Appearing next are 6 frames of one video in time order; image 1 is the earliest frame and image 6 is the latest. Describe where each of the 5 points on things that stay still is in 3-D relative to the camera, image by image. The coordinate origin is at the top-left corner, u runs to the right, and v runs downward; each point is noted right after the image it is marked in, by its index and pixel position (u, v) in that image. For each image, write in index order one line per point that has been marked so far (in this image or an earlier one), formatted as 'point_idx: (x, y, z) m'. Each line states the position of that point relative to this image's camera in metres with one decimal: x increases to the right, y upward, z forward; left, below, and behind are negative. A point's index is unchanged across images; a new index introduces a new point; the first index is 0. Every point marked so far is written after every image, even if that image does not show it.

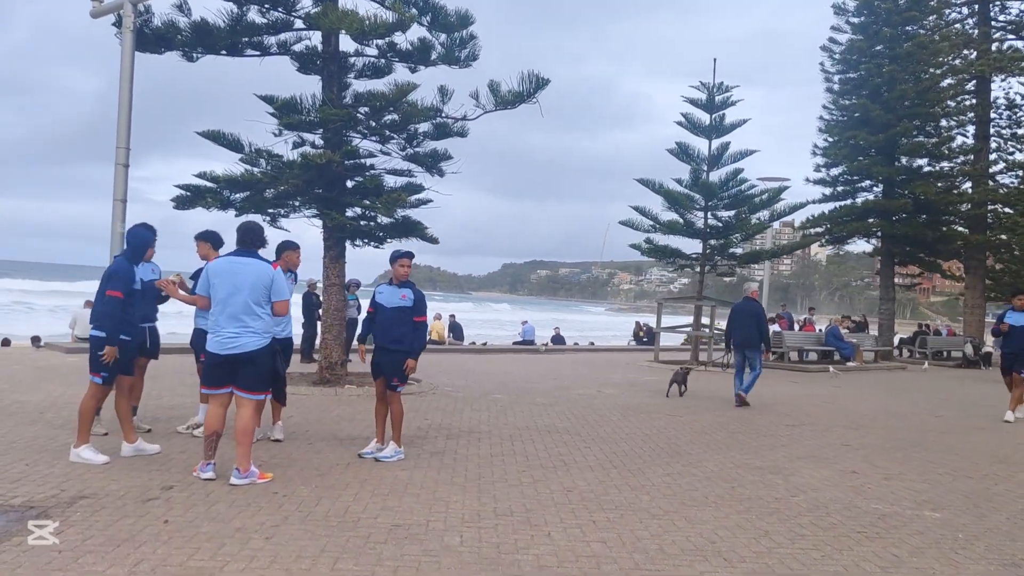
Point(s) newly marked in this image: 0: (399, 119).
0: (-1.7, +2.5, +12.9) m
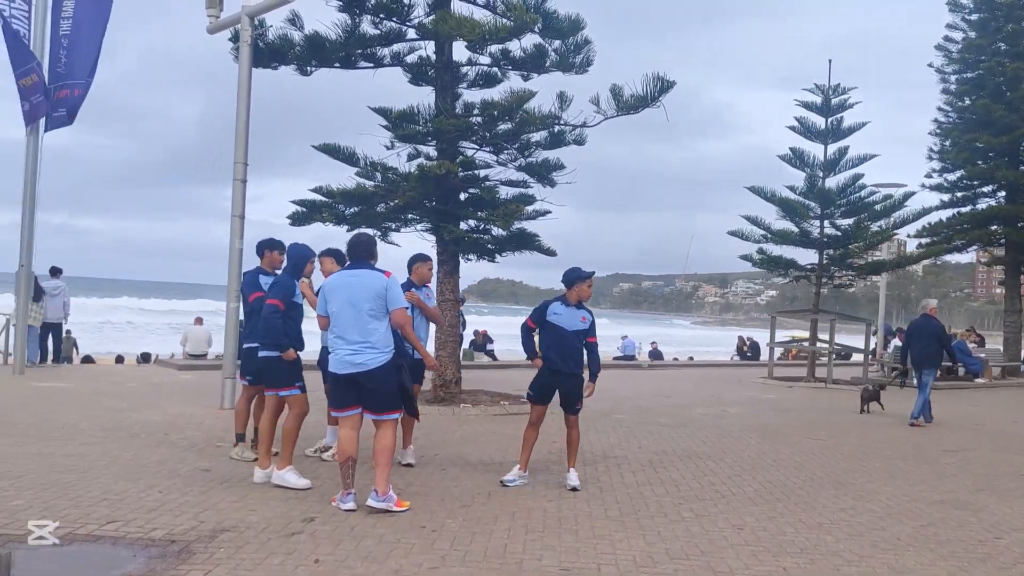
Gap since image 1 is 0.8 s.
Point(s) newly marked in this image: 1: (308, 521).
0: (0.0, +2.3, +12.5) m
1: (-1.4, -1.5, +5.7) m
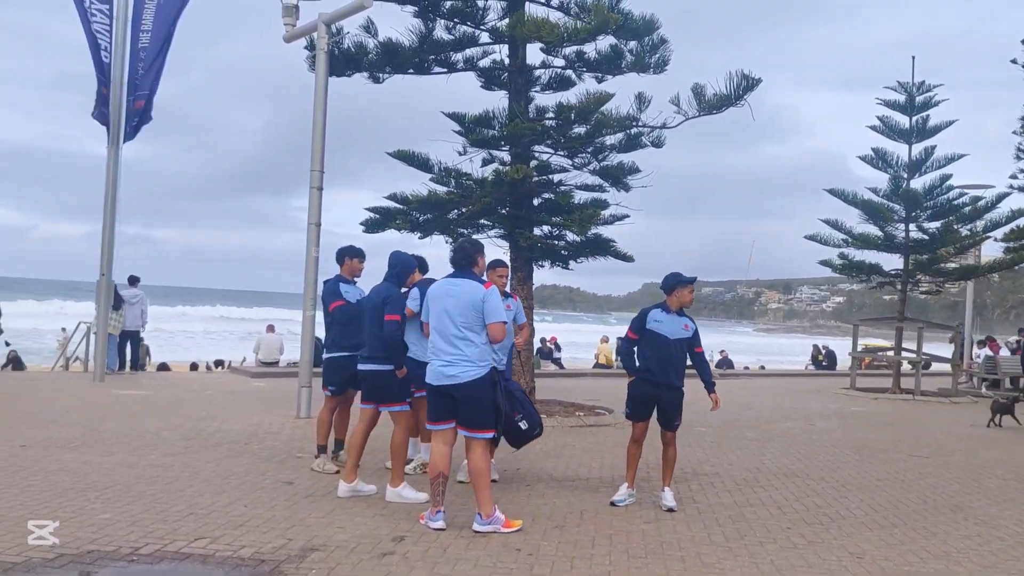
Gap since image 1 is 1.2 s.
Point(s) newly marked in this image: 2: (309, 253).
0: (+1.1, +2.2, +12.2) m
1: (-0.7, -1.6, +5.5) m
2: (-2.6, +0.4, +11.0) m
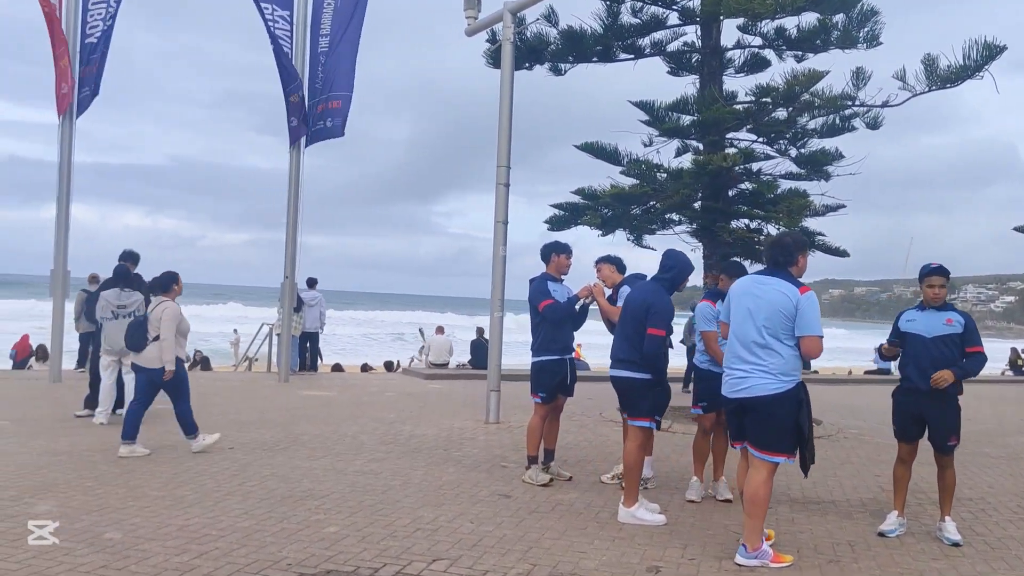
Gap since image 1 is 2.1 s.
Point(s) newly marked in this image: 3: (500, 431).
0: (+3.6, +2.2, +11.1) m
1: (+0.8, -1.6, +4.8) m
2: (-0.2, +0.4, +10.6) m
3: (-0.1, -1.6, +9.7) m
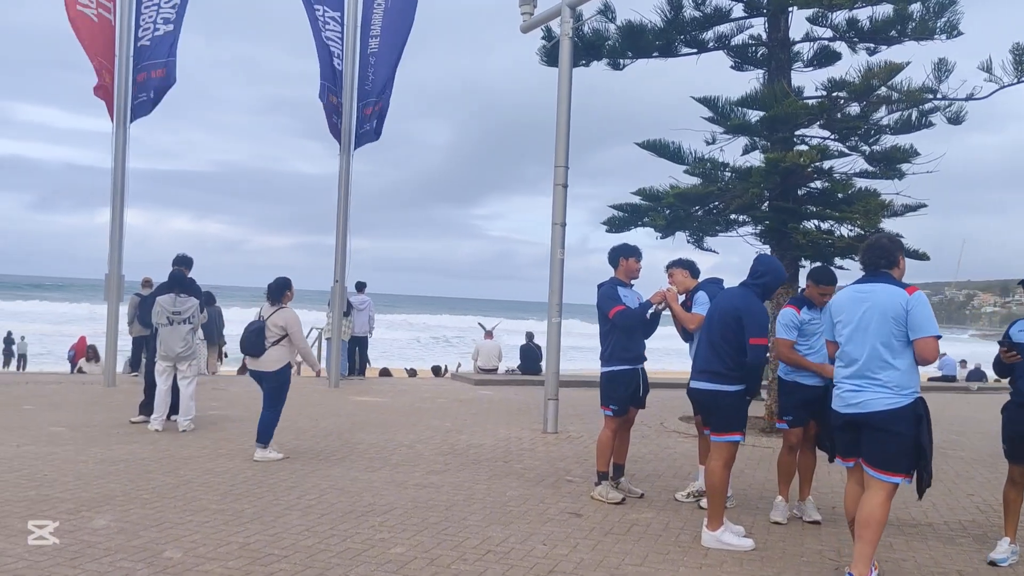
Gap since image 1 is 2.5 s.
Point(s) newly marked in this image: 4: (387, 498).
0: (+4.3, +2.2, +10.6) m
1: (+1.2, -1.6, +4.4) m
2: (+0.5, +0.4, +10.2) m
3: (+0.5, -1.7, +9.3) m
4: (-1.0, -1.6, +6.5) m
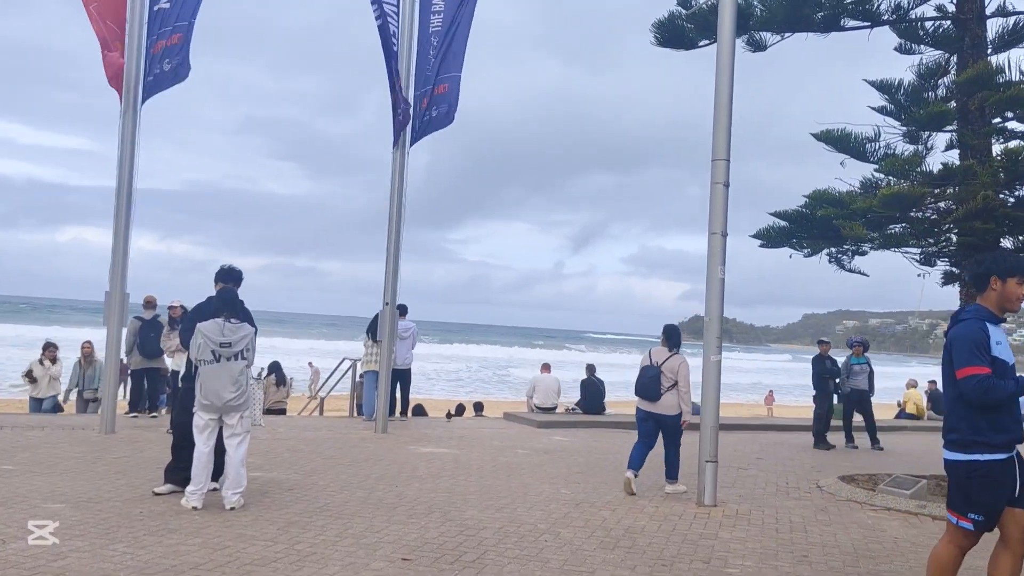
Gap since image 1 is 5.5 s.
0: (+5.6, +1.9, +8.5) m
1: (+2.7, -1.7, +2.1) m
2: (+1.8, +0.1, +7.9) m
3: (+1.9, -1.9, +7.0) m
4: (+0.5, -1.7, +4.1) m
